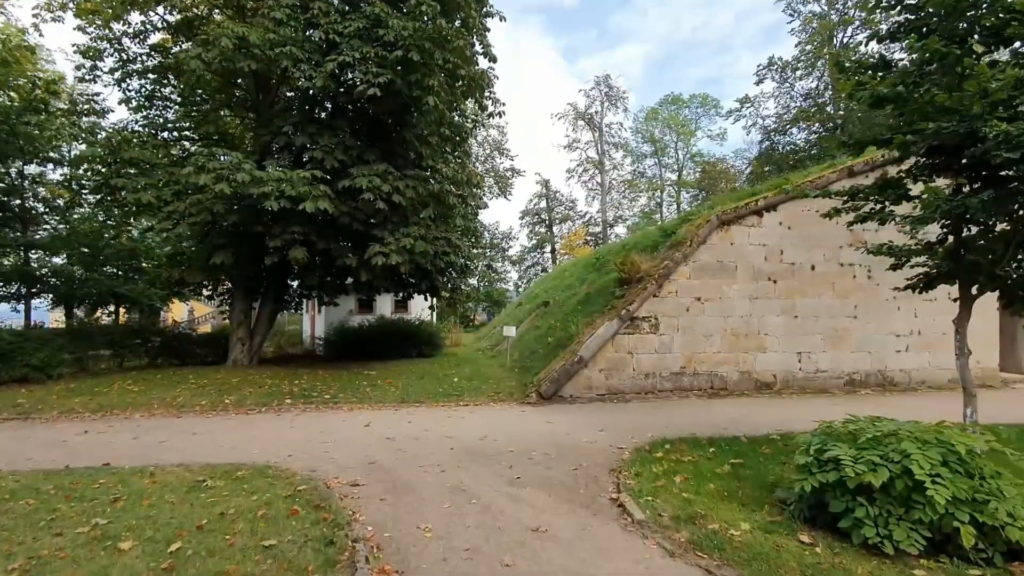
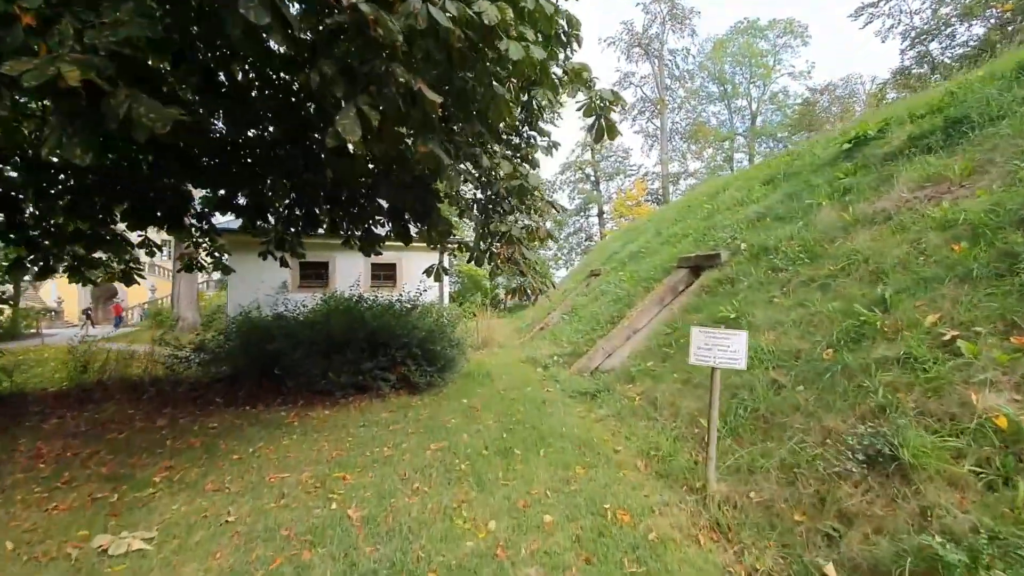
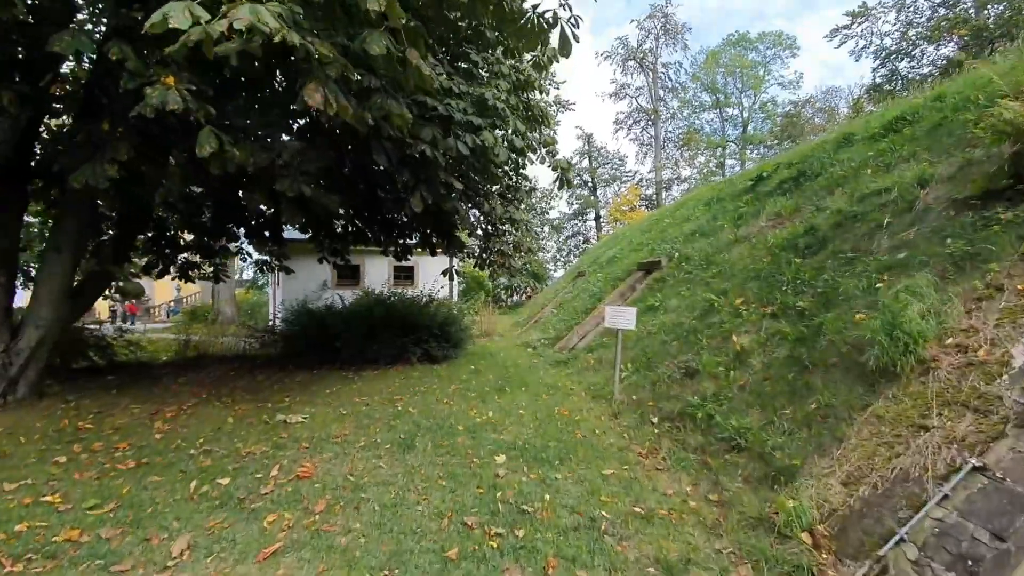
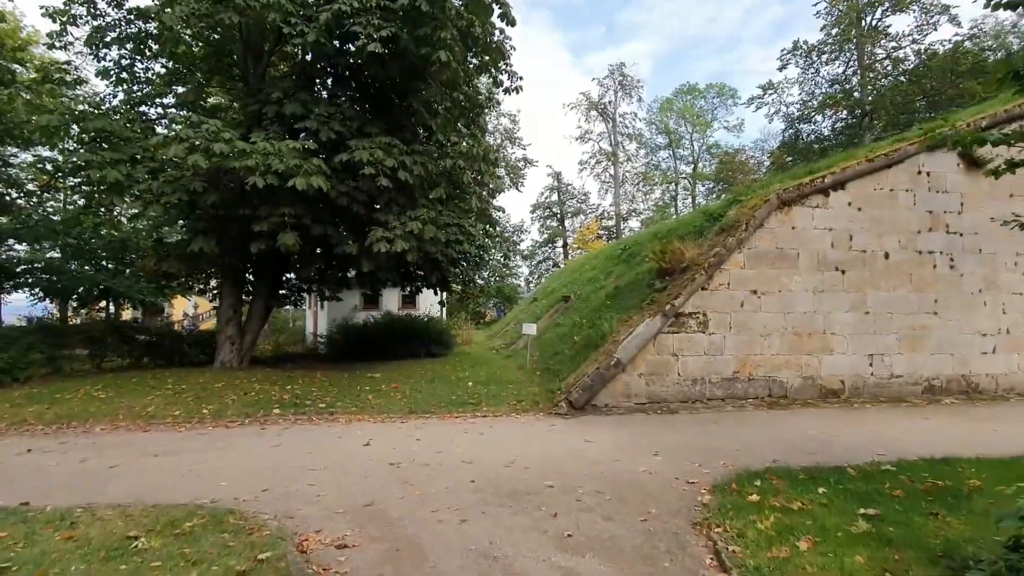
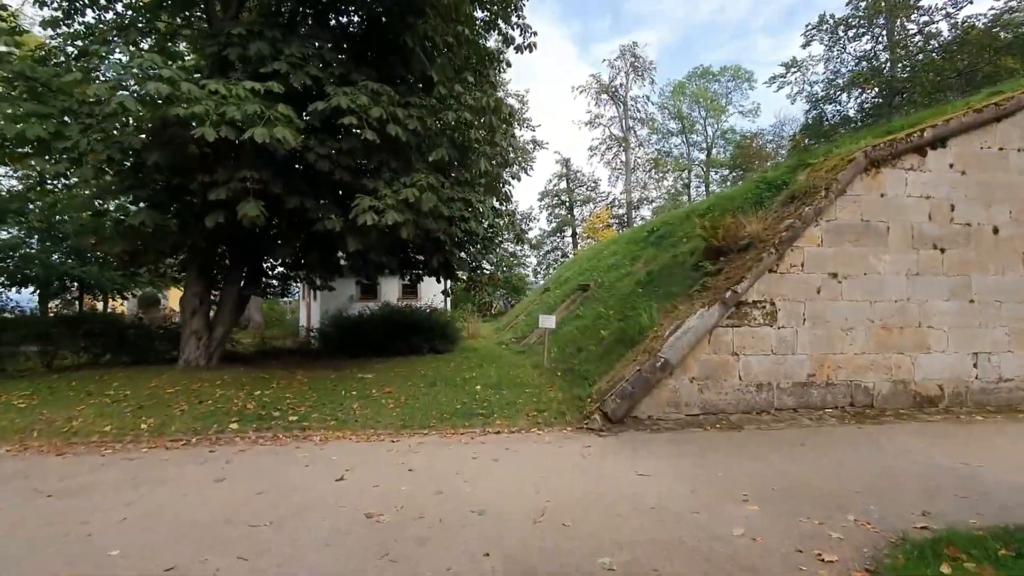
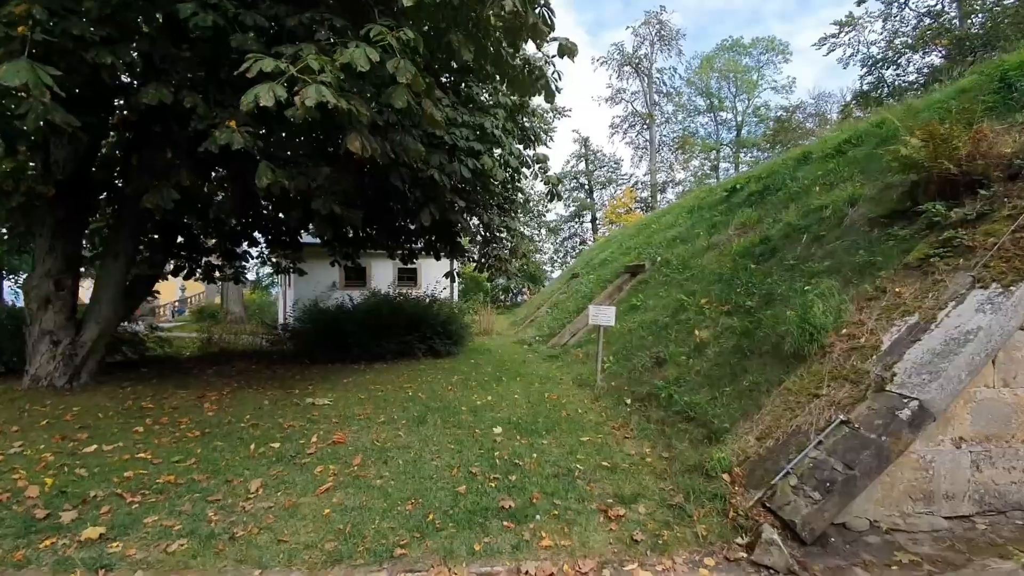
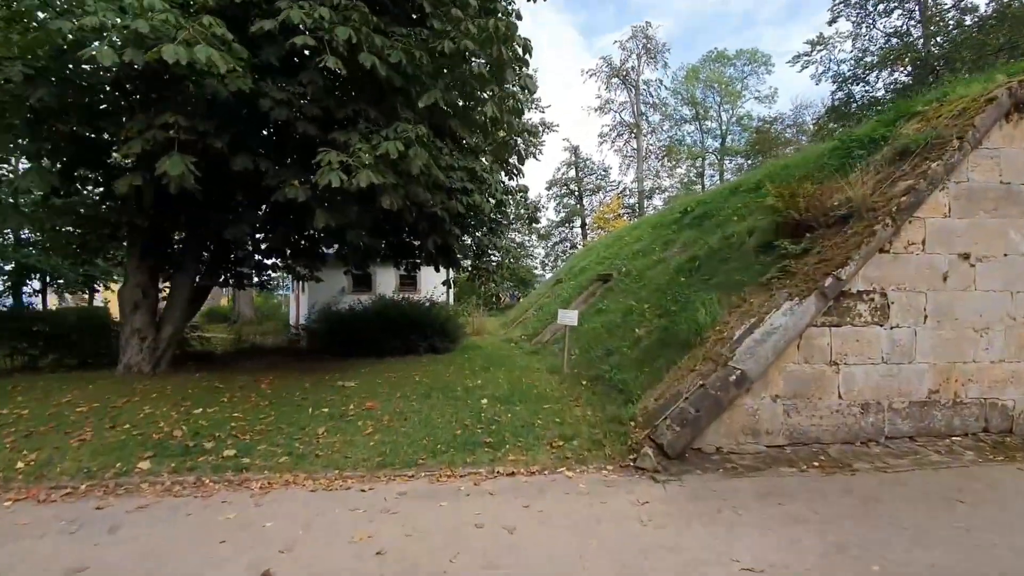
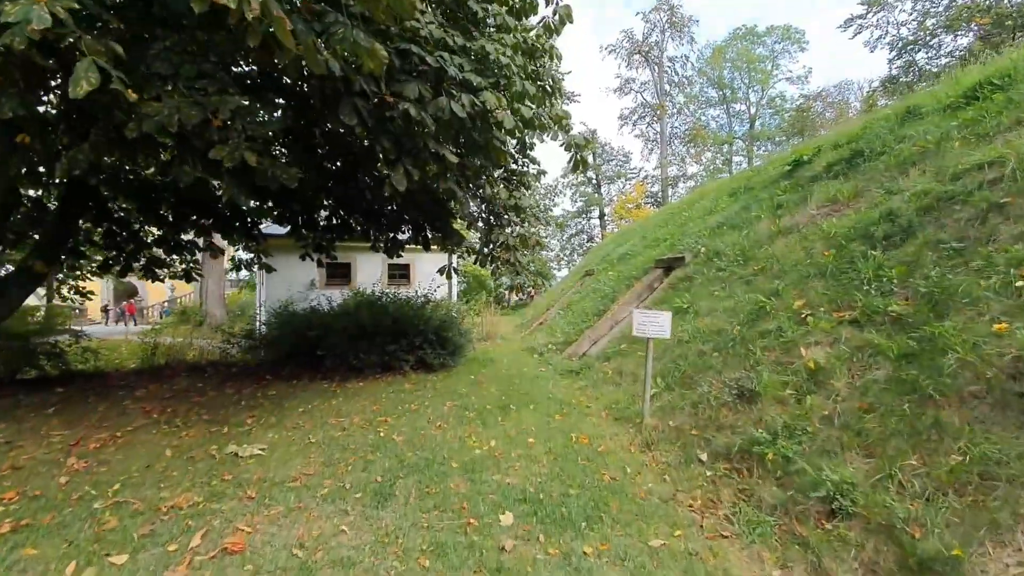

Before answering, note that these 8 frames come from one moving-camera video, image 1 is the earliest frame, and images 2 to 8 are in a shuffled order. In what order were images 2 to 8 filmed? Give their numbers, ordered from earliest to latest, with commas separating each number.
4, 5, 7, 6, 3, 8, 2
